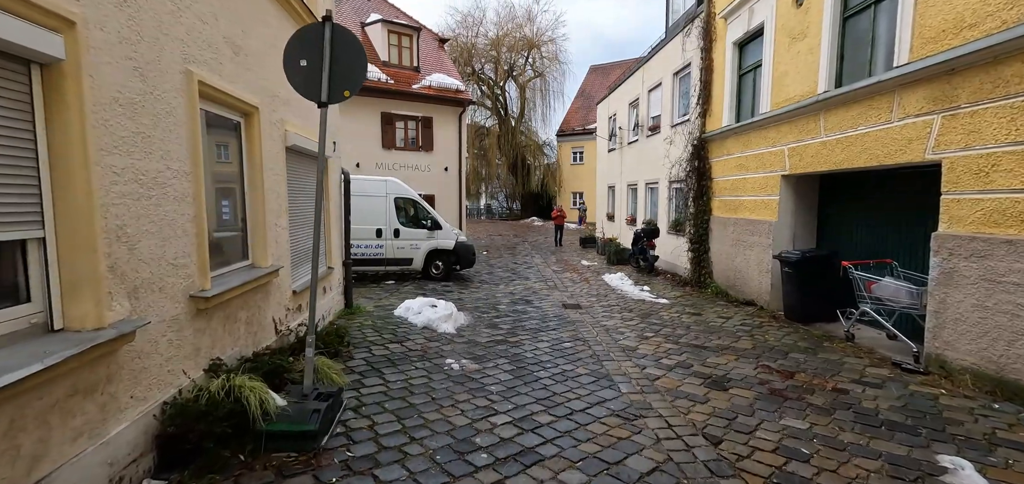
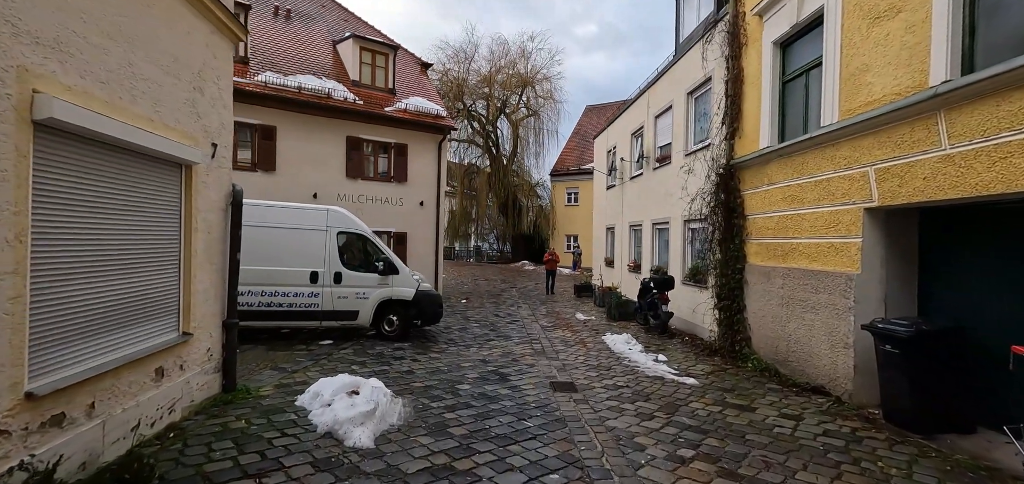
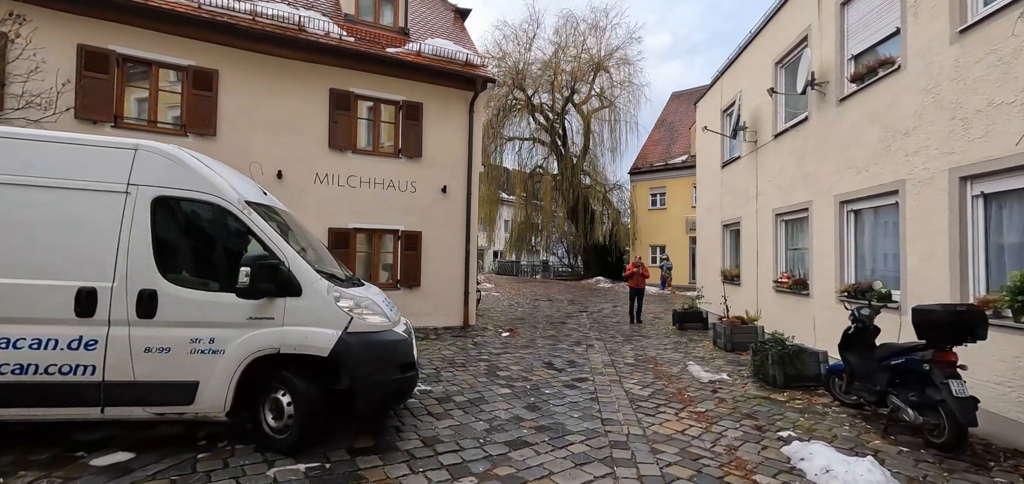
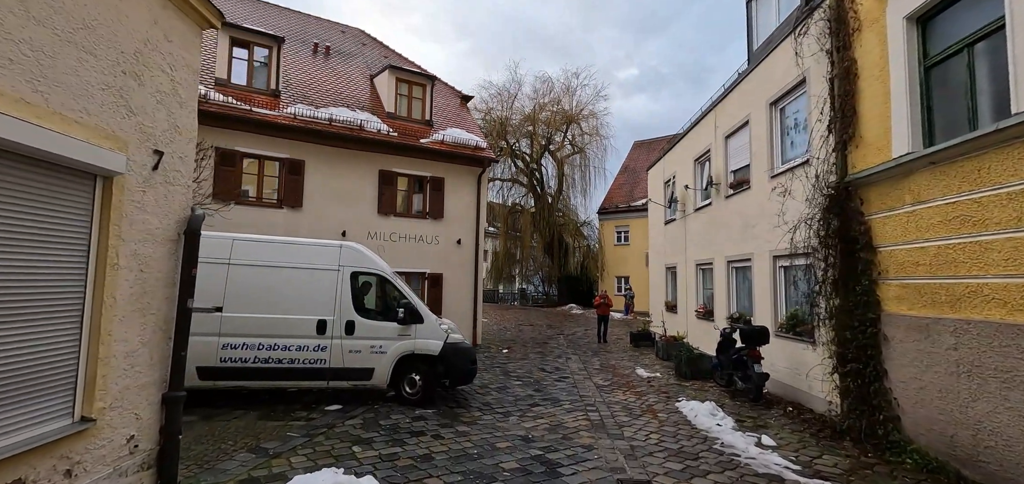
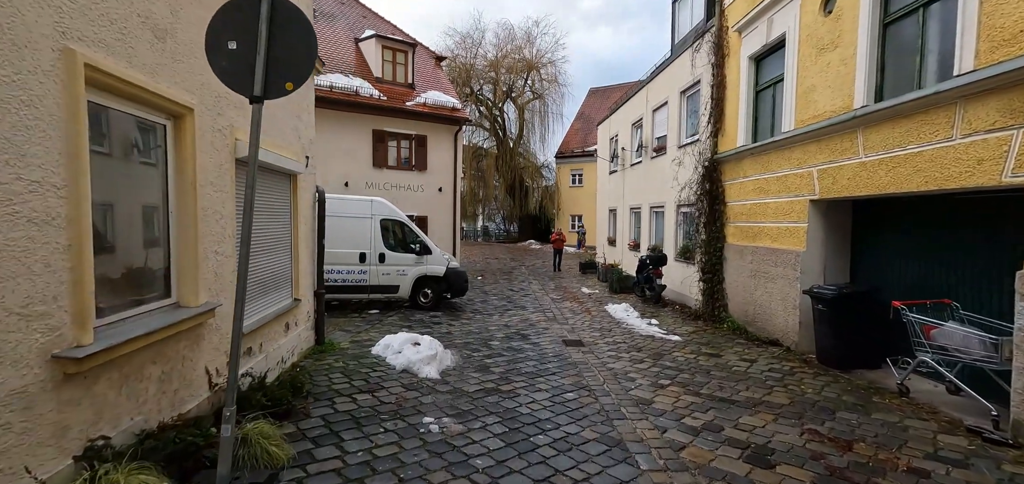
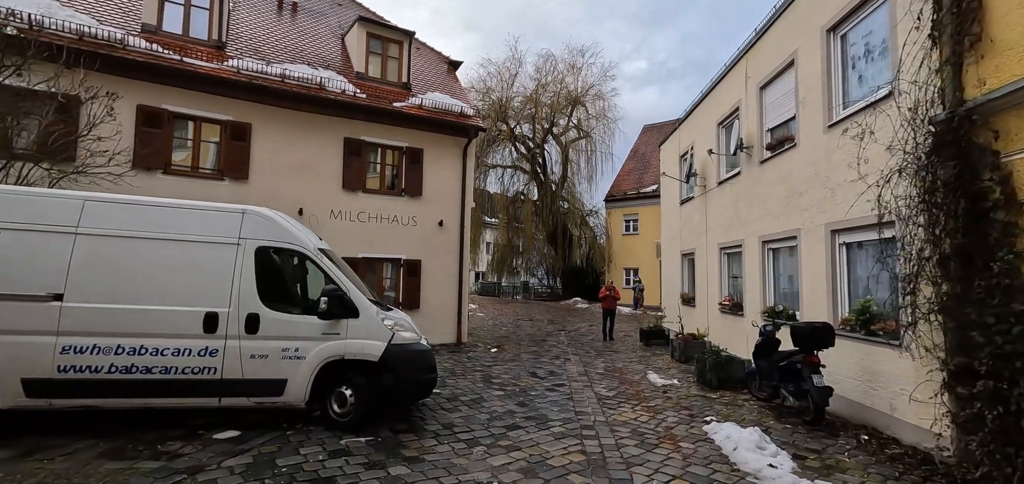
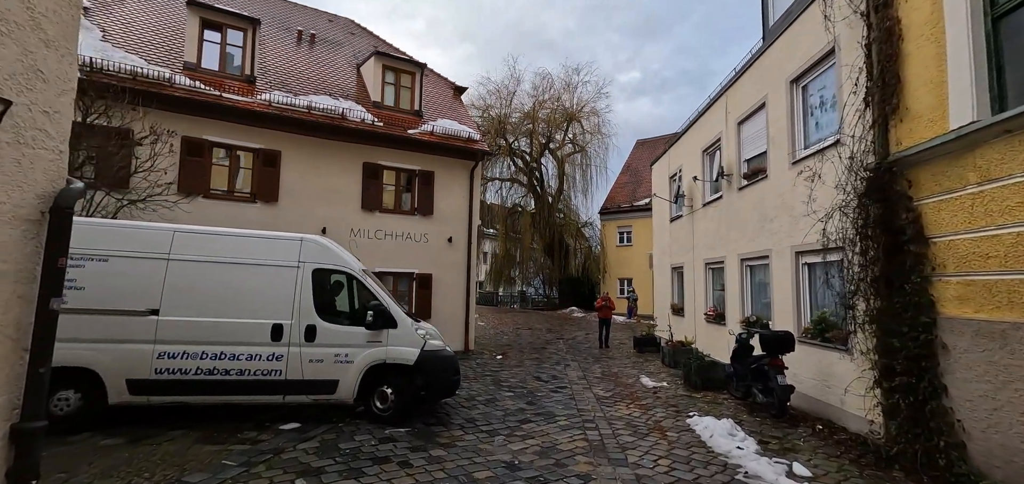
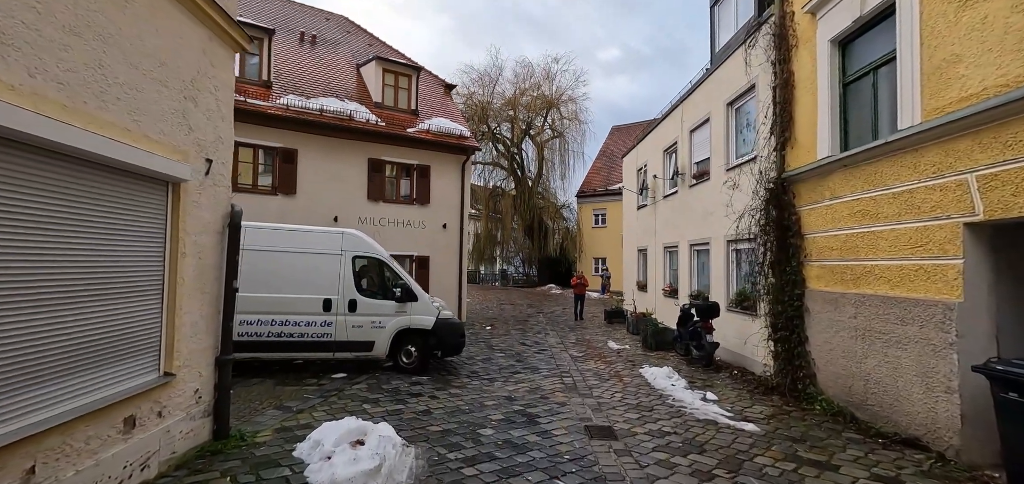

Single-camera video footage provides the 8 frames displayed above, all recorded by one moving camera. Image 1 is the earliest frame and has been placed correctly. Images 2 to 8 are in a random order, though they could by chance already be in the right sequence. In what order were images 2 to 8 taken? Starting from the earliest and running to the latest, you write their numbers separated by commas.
5, 2, 8, 4, 7, 6, 3
